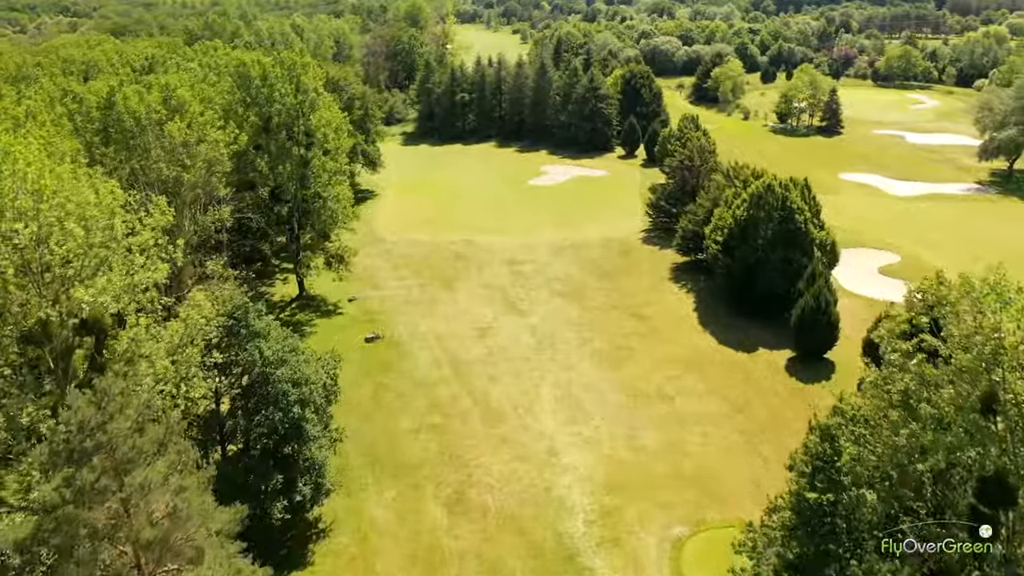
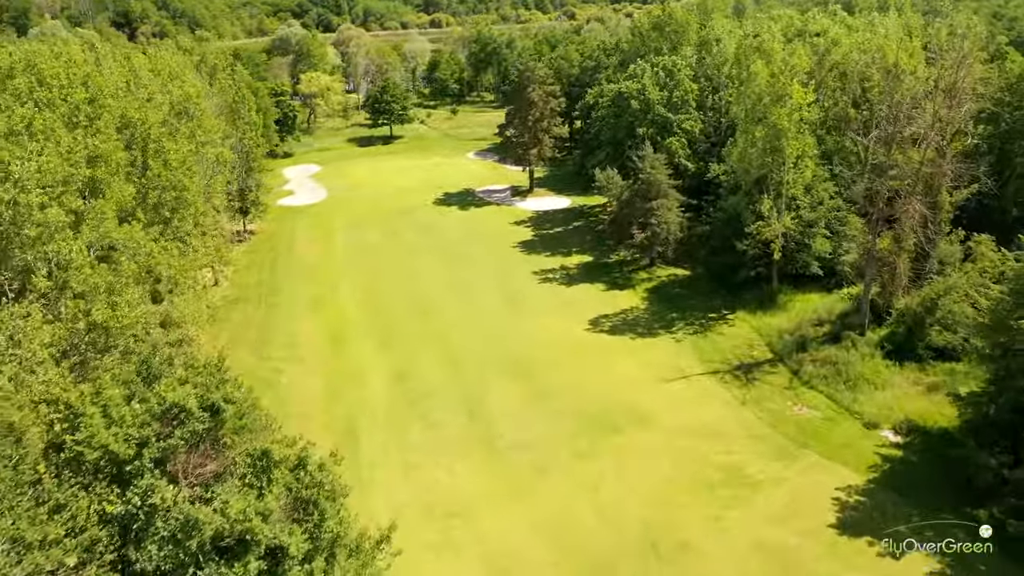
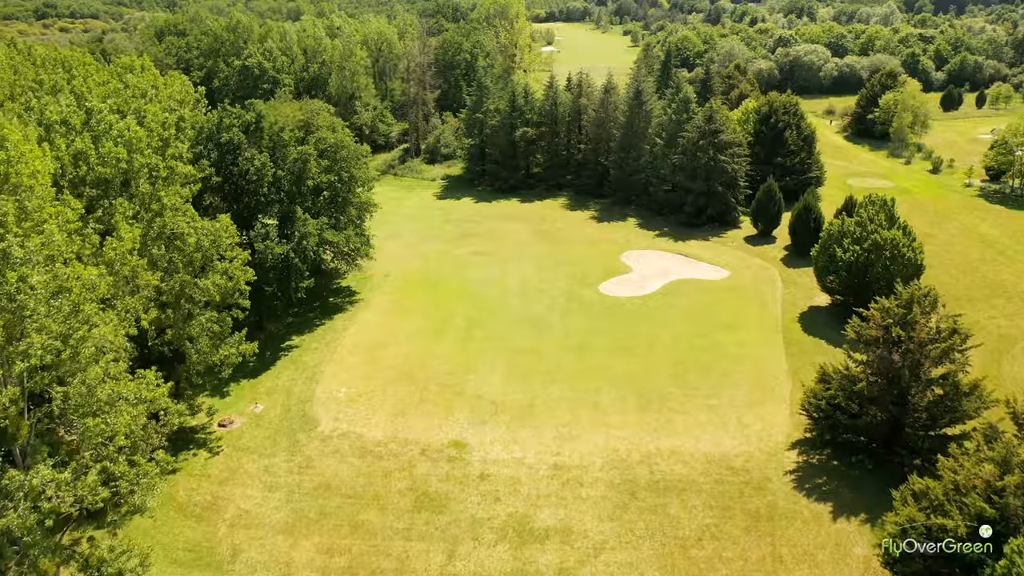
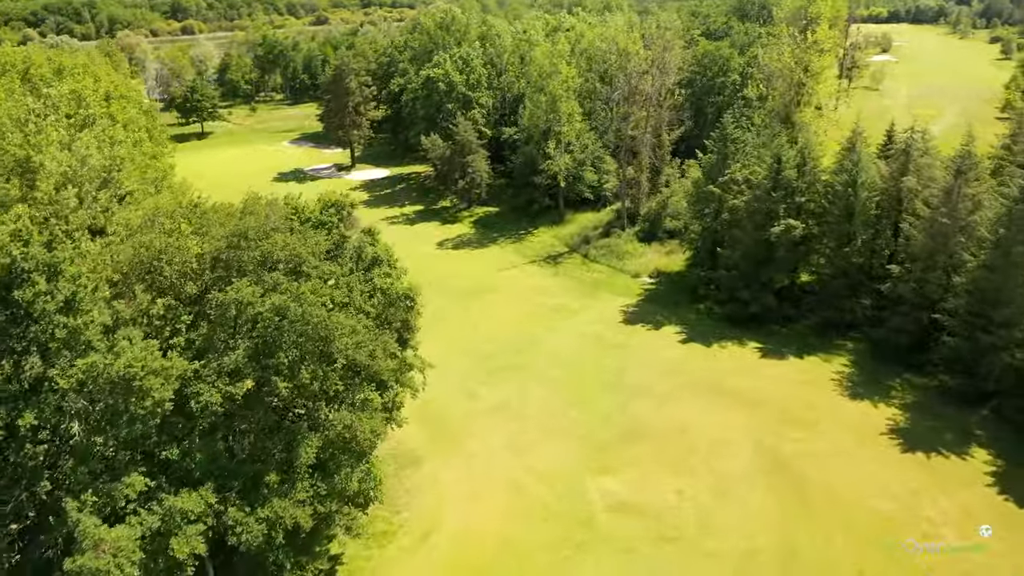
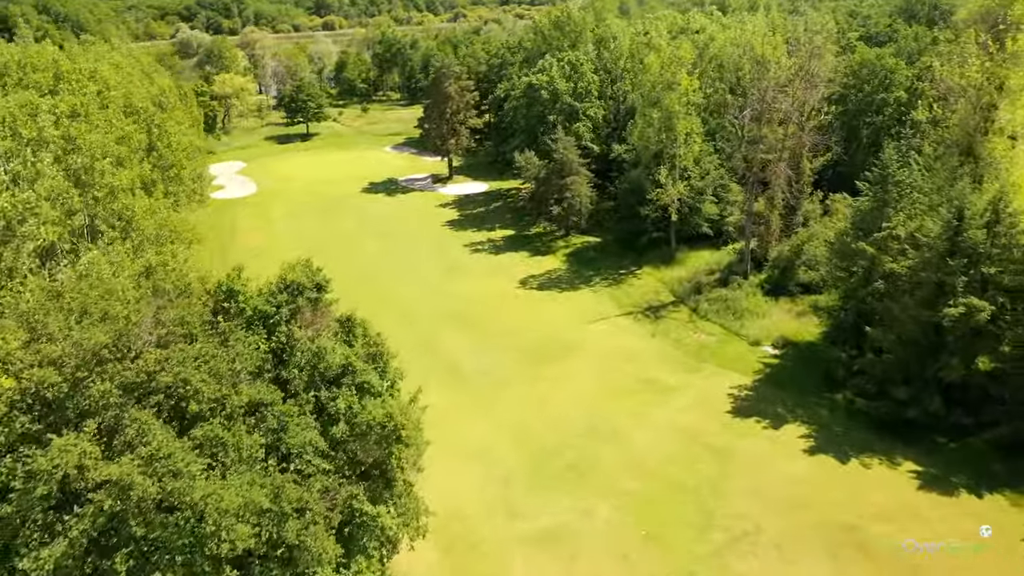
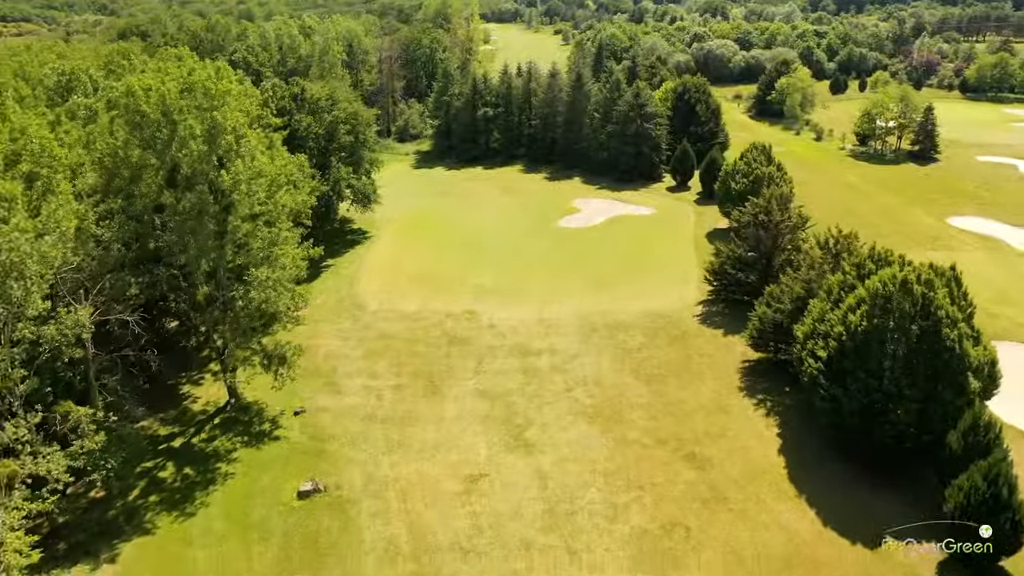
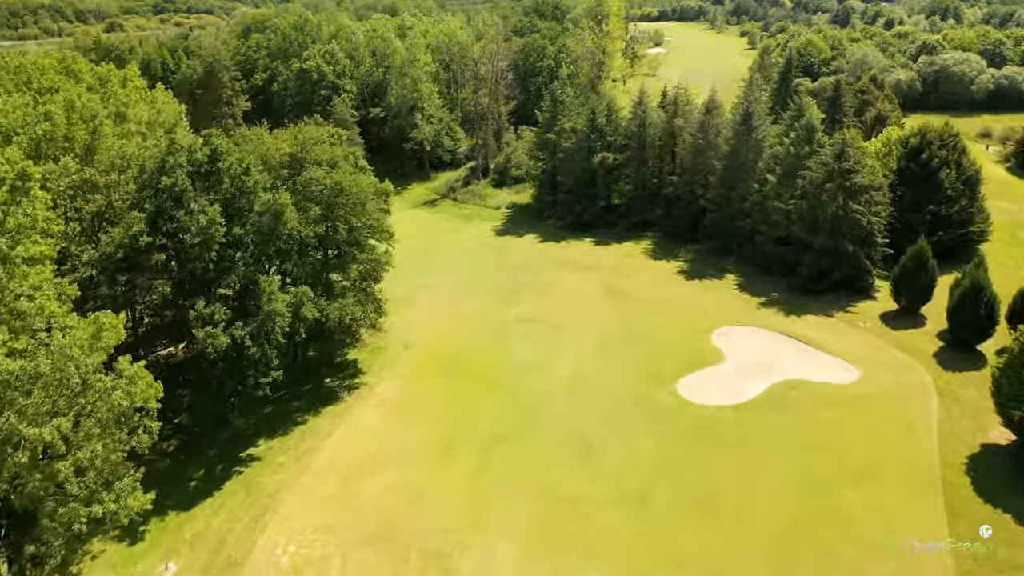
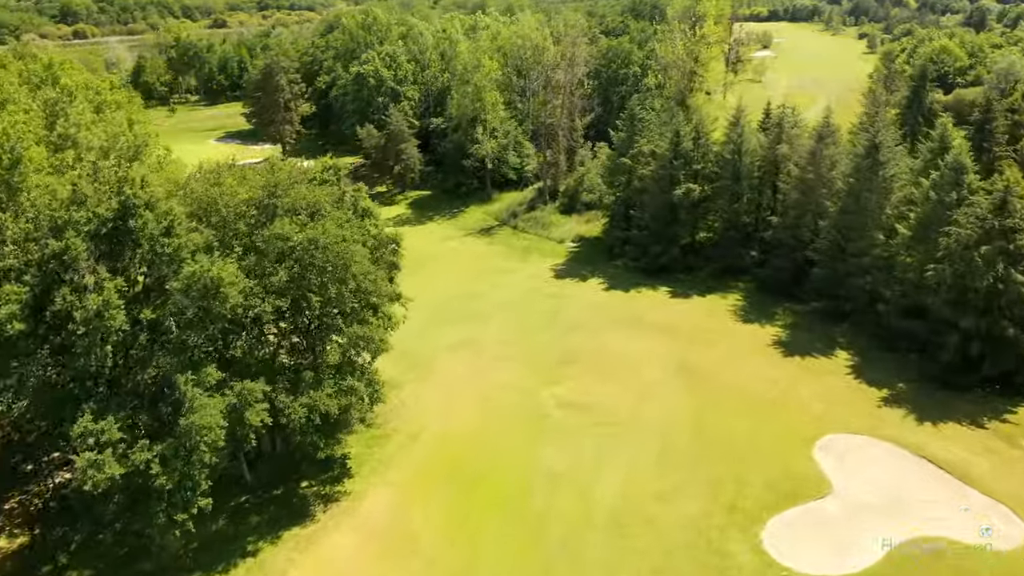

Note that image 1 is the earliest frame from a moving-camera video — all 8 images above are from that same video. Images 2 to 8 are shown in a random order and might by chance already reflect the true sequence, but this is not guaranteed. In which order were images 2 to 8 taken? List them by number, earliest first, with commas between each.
6, 3, 7, 8, 4, 5, 2
